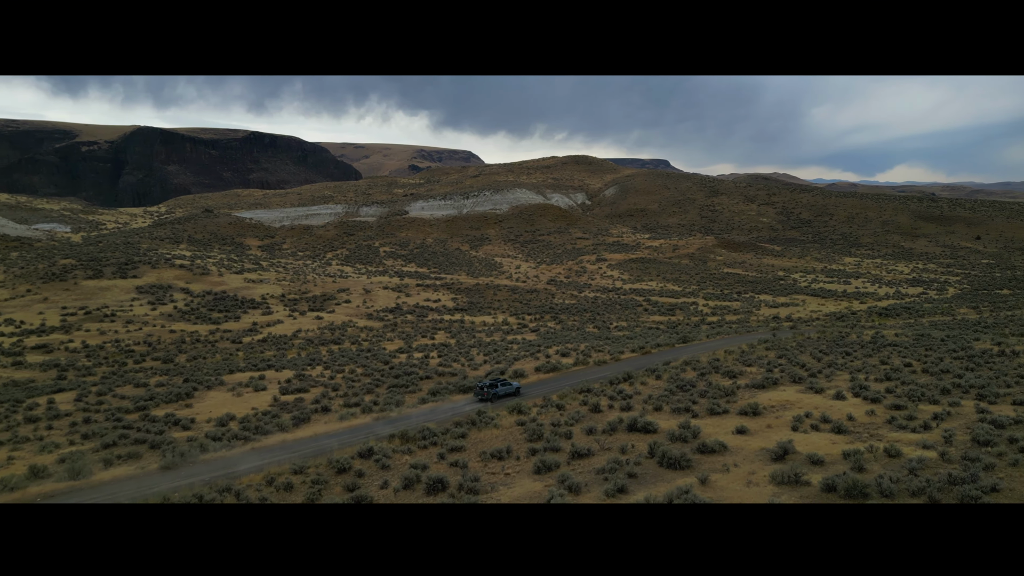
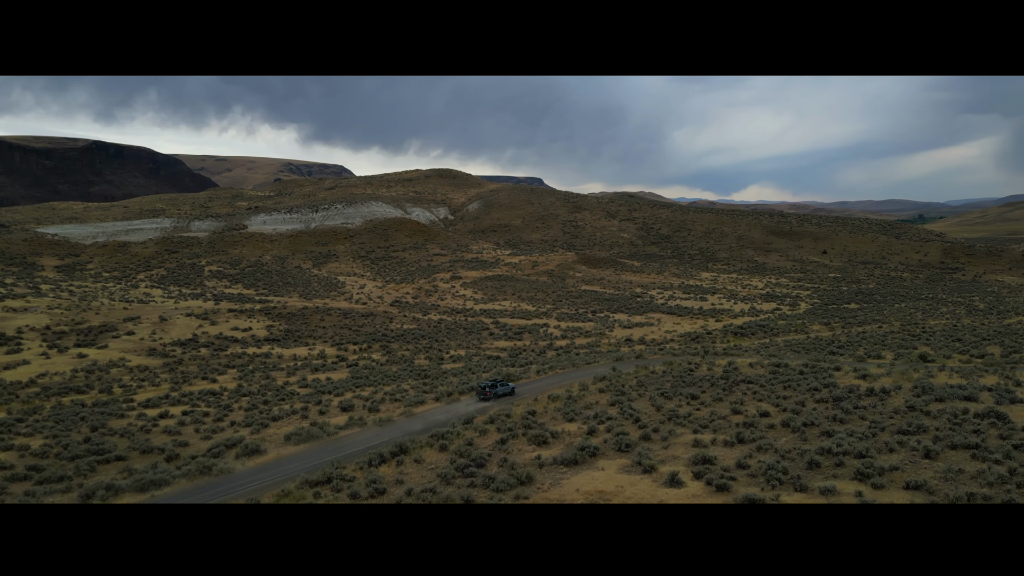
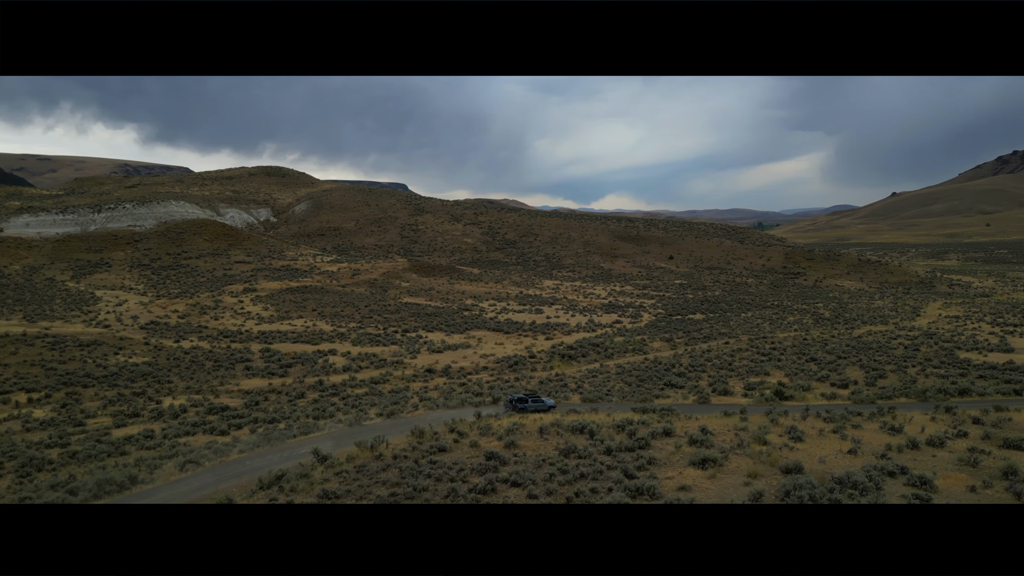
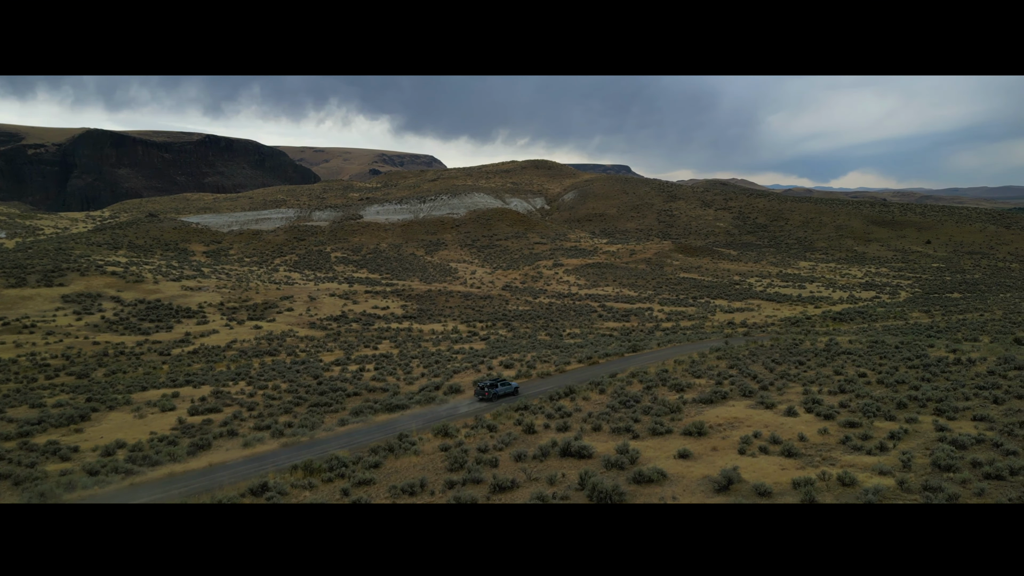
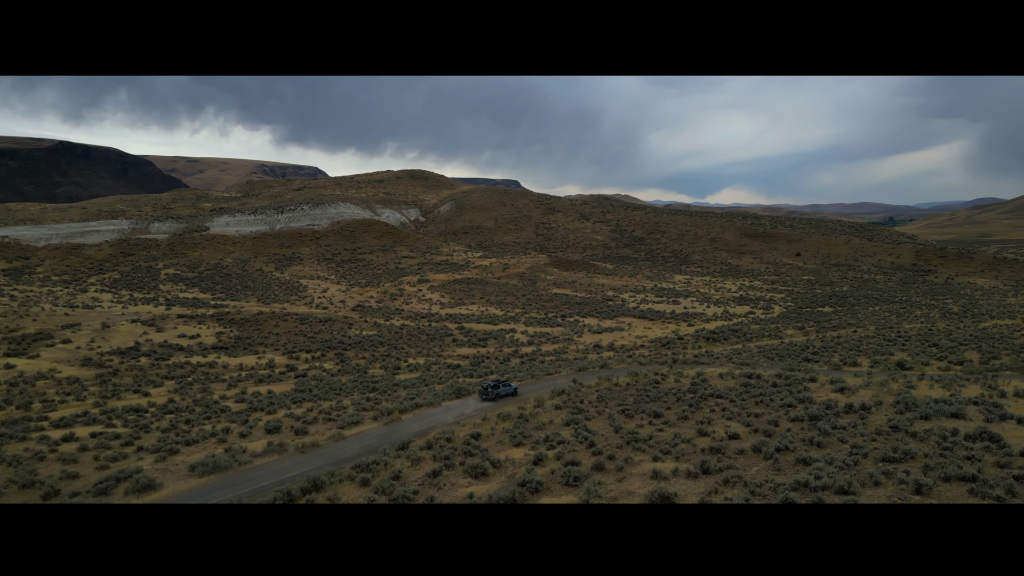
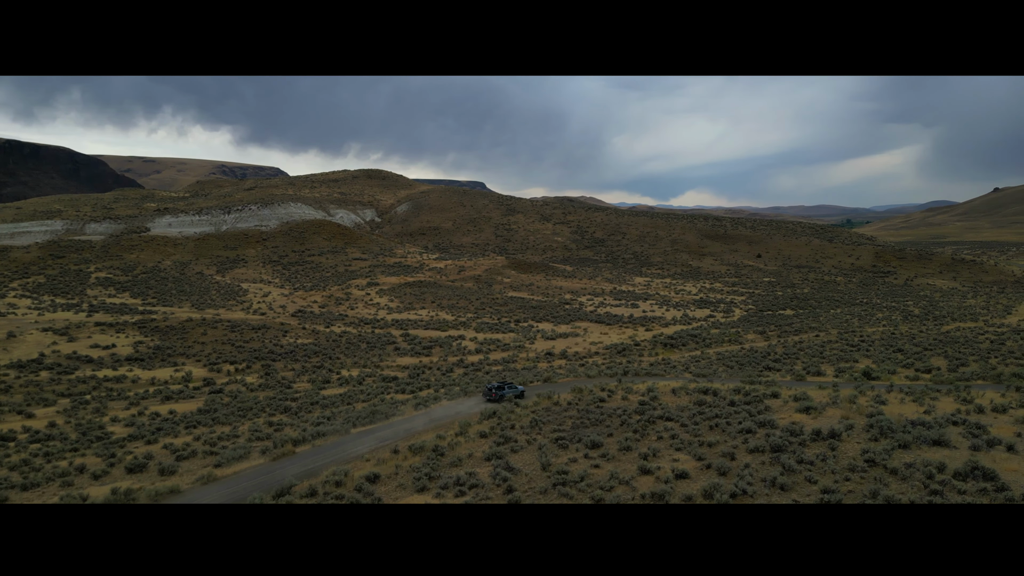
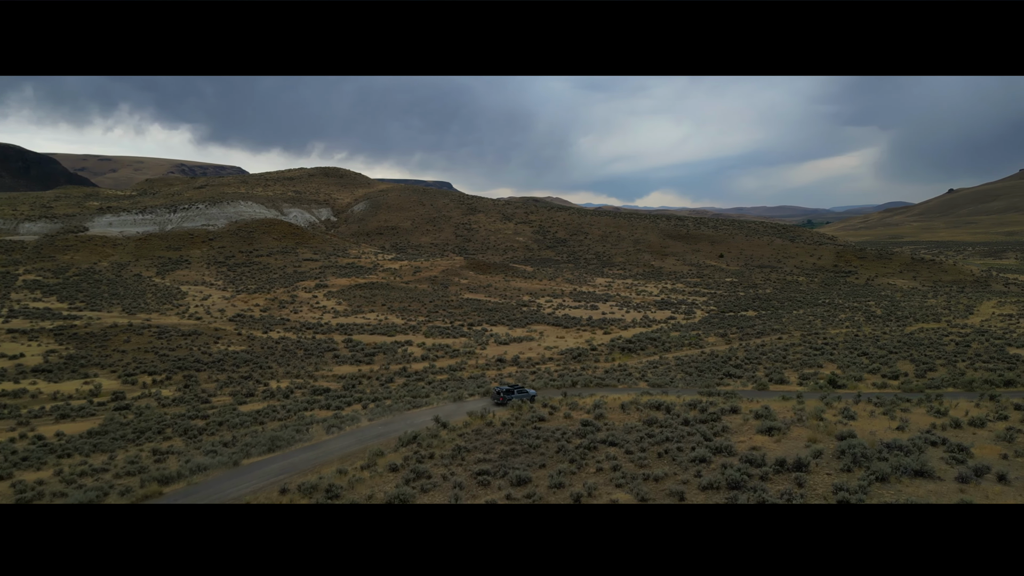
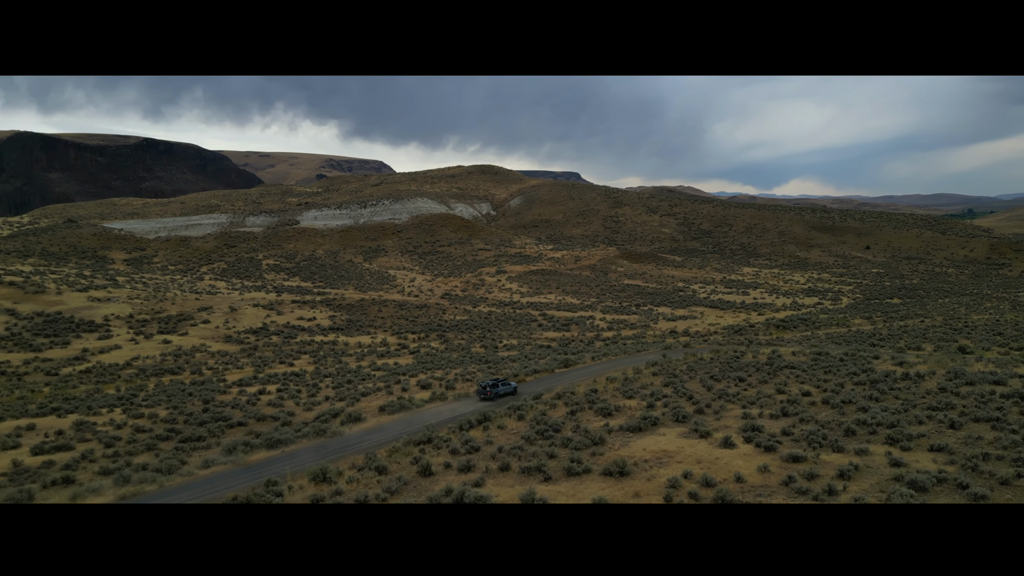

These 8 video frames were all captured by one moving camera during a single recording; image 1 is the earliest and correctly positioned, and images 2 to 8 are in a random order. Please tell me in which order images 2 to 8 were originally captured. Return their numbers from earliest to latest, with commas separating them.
4, 8, 2, 5, 6, 7, 3
